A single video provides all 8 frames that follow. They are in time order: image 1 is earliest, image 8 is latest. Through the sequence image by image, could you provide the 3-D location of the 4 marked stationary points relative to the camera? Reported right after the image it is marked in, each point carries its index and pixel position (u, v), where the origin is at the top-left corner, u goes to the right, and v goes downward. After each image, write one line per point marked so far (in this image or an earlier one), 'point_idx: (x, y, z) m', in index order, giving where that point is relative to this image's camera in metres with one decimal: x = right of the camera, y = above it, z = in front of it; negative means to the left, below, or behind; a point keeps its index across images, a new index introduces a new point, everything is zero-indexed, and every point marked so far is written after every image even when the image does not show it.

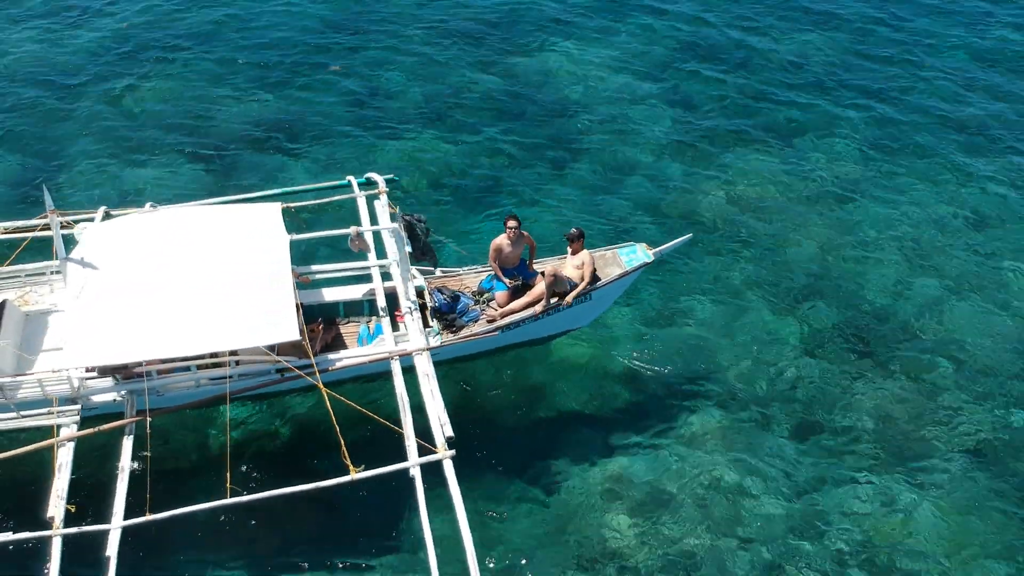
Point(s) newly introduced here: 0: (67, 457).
0: (-6.1, -2.3, +13.5) m
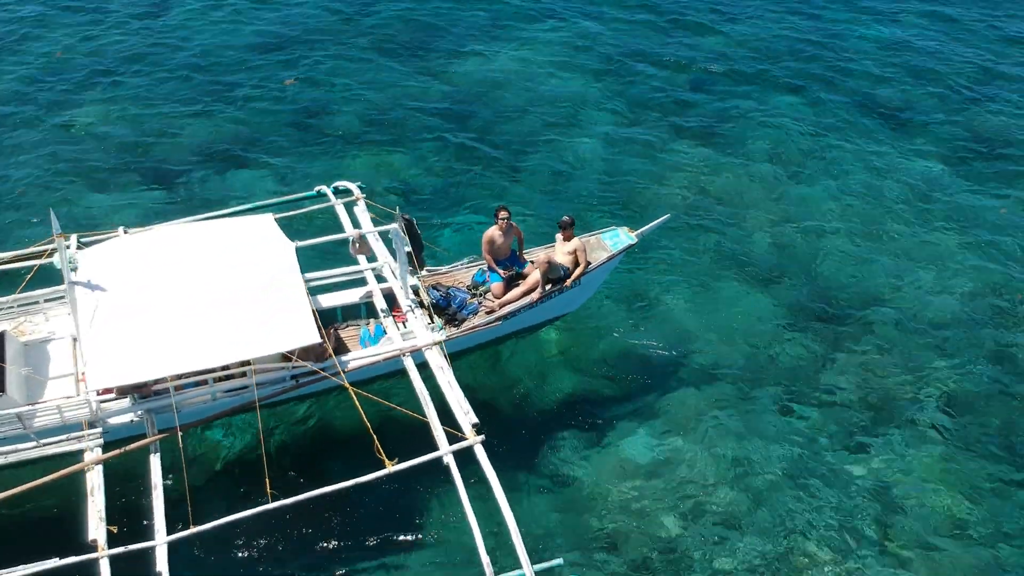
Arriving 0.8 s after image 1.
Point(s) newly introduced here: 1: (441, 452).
0: (-5.6, -2.6, +13.3) m
1: (-1.1, -2.3, +13.8) m
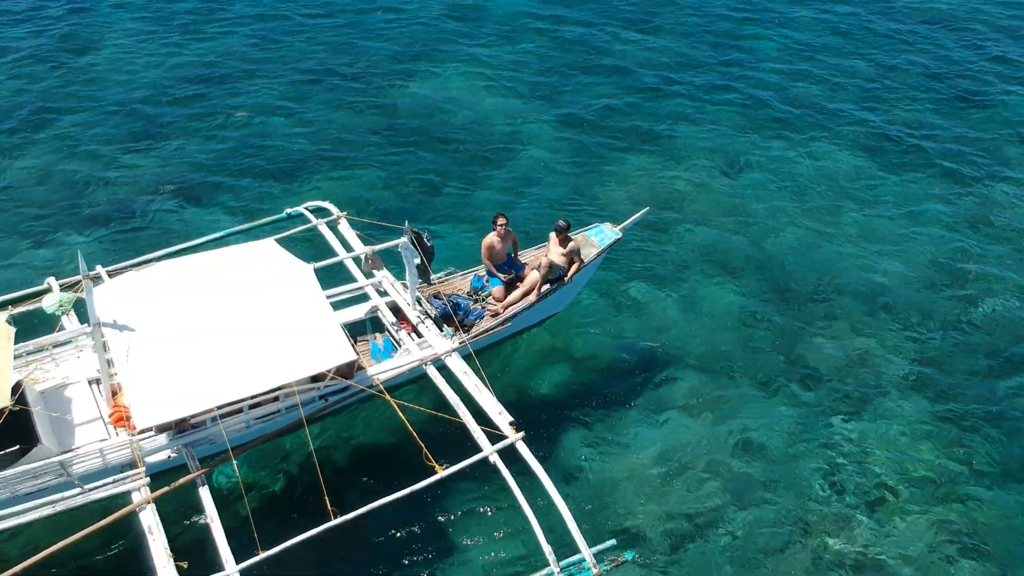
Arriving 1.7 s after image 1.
0: (-4.8, -3.1, +13.1) m
1: (-0.4, -2.4, +14.2) m
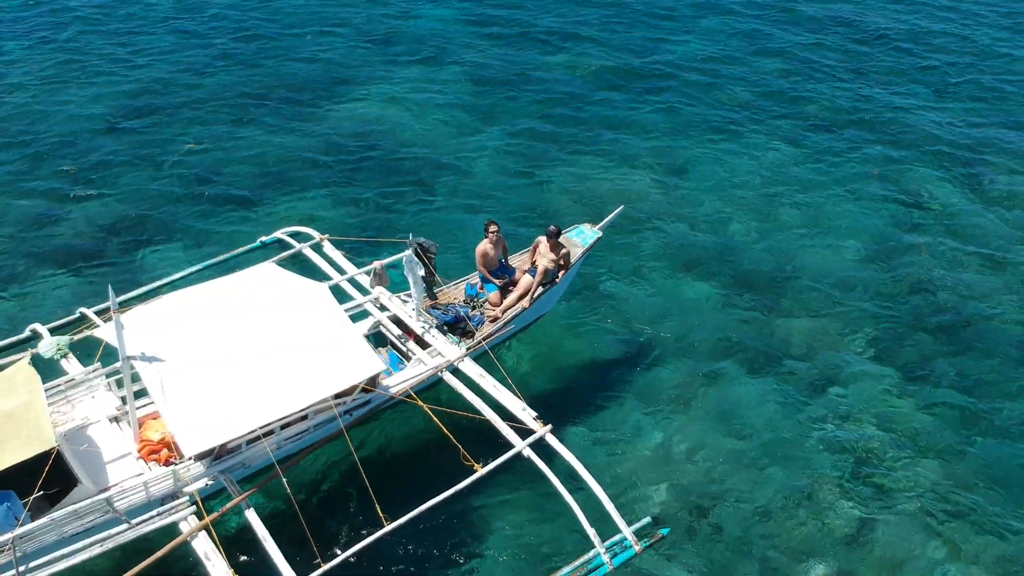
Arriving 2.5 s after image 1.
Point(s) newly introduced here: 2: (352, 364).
0: (-4.1, -3.4, +13.2) m
1: (+0.1, -2.4, +14.7) m
2: (-2.4, -1.1, +14.7) m
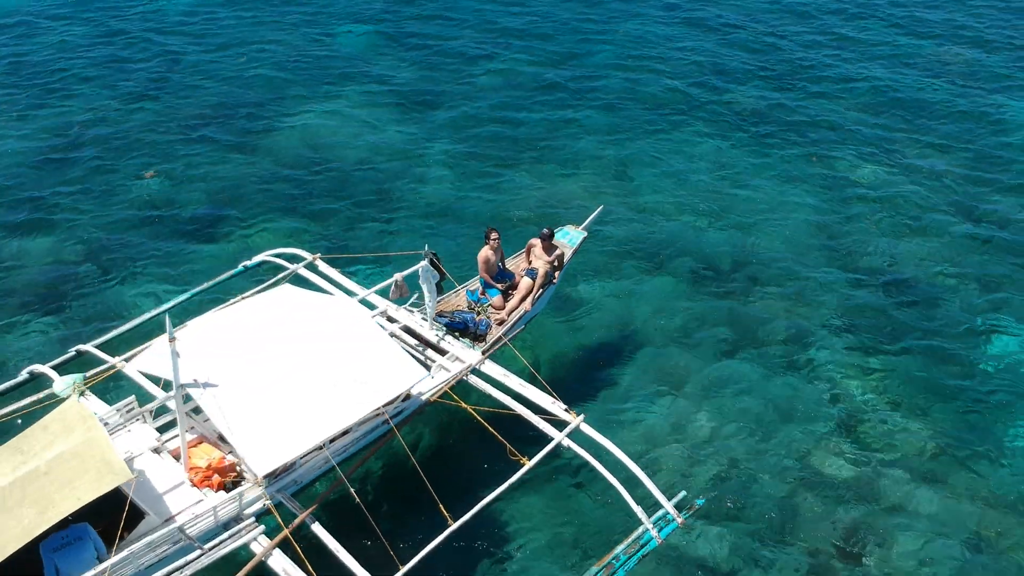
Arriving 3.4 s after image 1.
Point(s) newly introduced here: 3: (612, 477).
0: (-3.1, -3.7, +13.5) m
1: (+0.8, -2.4, +15.5) m
2: (-1.8, -1.3, +15.3) m
3: (+1.5, -2.8, +14.9) m
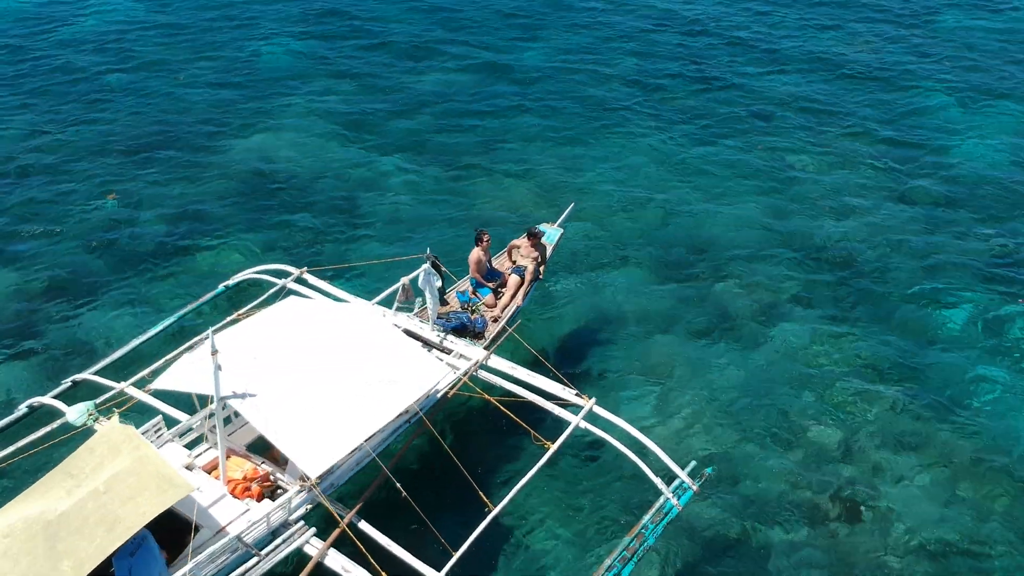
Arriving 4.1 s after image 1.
0: (-2.4, -3.8, +14.0) m
1: (+1.1, -2.2, +16.4) m
2: (-1.5, -1.4, +15.9) m
3: (+2.0, -2.6, +15.9) m
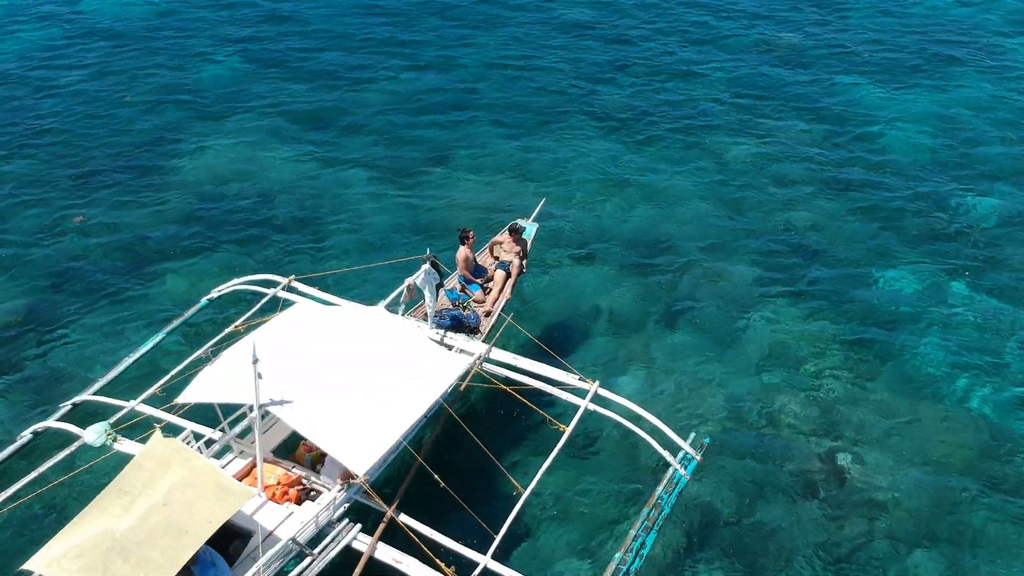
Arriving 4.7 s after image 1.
0: (-1.8, -3.9, +14.7) m
1: (+1.4, -2.0, +17.5) m
2: (-1.2, -1.4, +16.7) m
3: (+2.3, -2.4, +17.0) m
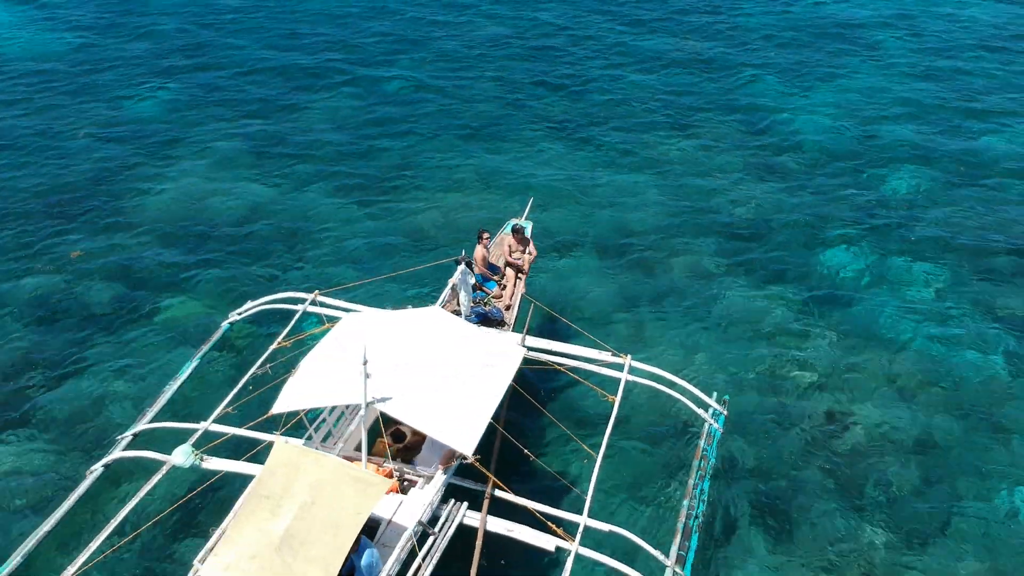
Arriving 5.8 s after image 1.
0: (-0.2, -3.9, +16.6) m
1: (+2.4, -1.7, +19.7) m
2: (-0.1, -1.3, +18.5) m
3: (+3.4, -2.0, +19.4) m
